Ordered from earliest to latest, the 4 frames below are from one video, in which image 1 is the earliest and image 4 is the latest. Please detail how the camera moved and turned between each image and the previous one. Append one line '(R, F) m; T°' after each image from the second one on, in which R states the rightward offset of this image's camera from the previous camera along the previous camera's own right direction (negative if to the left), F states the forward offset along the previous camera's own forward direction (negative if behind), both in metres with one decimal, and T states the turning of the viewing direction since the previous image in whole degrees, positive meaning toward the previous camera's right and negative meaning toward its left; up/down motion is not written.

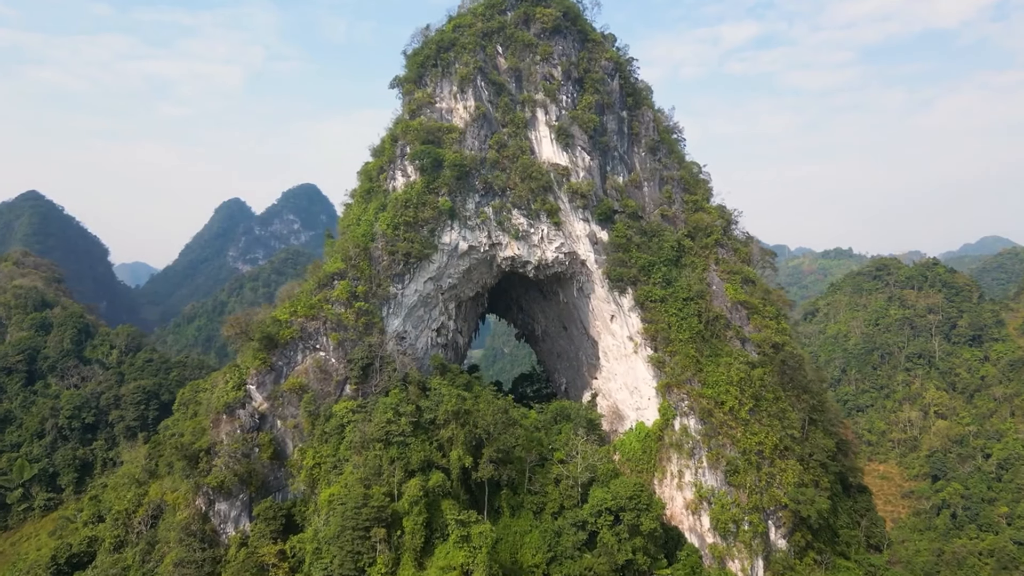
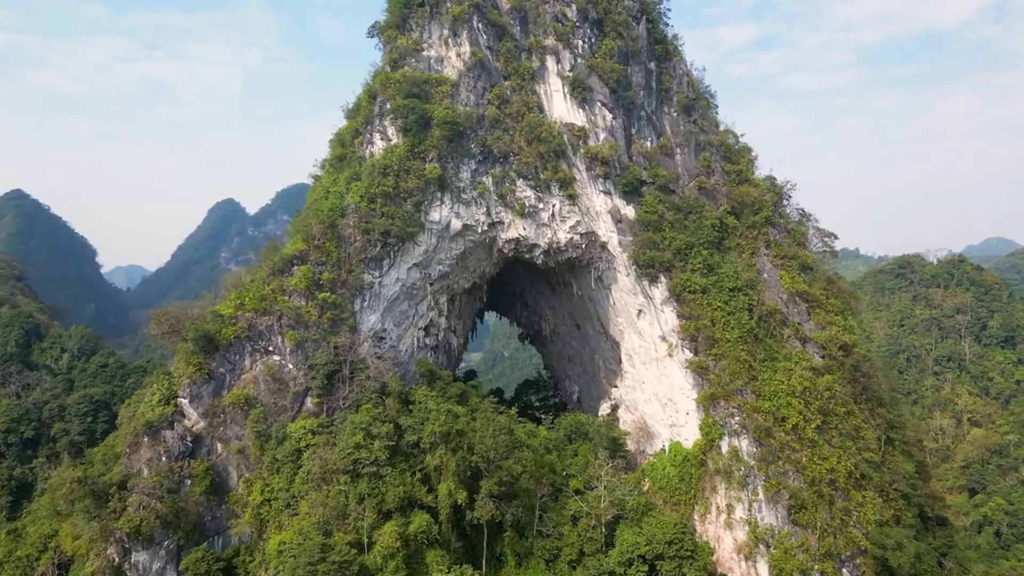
(-0.2, +3.6) m; 0°
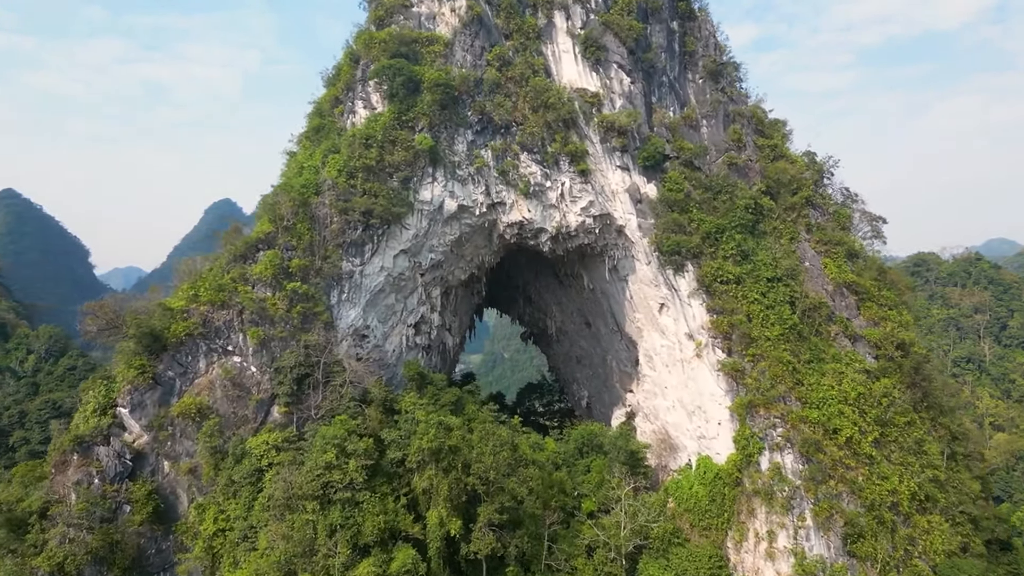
(-0.1, +2.1) m; 0°
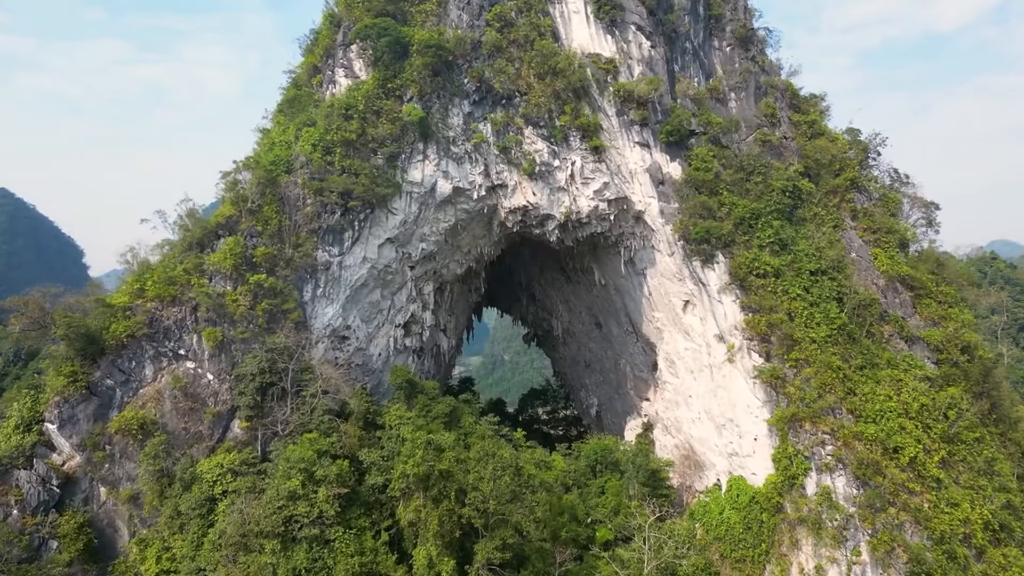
(-0.1, +1.8) m; 0°
